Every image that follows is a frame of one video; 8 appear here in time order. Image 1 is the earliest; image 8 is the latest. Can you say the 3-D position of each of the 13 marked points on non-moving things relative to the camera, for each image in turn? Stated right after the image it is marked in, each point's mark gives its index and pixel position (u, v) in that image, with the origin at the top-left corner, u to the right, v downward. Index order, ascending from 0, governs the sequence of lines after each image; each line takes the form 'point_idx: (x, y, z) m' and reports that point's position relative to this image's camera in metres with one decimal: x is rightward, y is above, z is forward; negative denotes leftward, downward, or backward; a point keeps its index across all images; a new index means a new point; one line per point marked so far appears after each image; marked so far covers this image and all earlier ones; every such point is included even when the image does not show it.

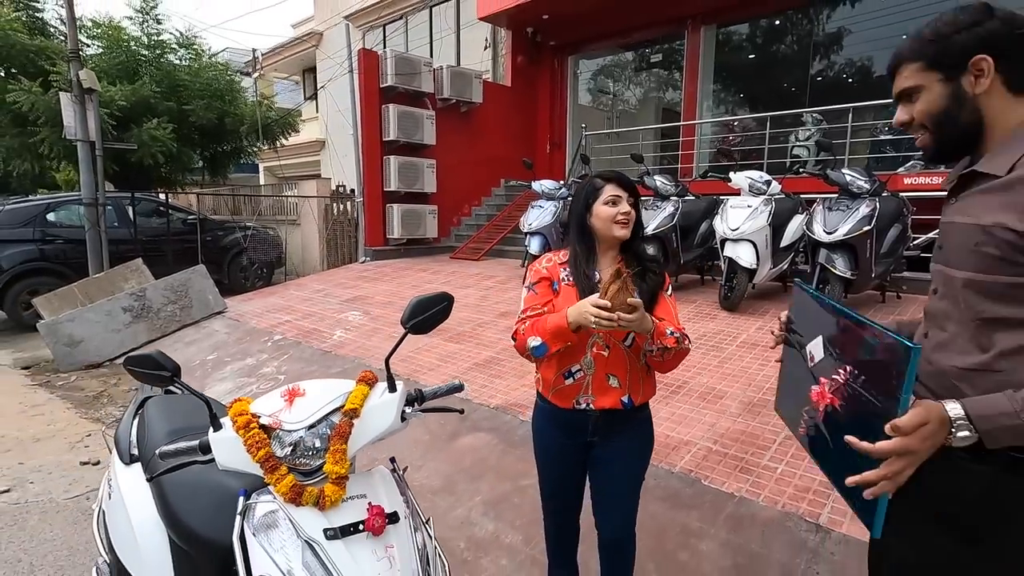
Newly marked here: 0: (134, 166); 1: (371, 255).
0: (-6.5, +2.1, +9.2) m
1: (-2.4, +0.6, +9.2) m
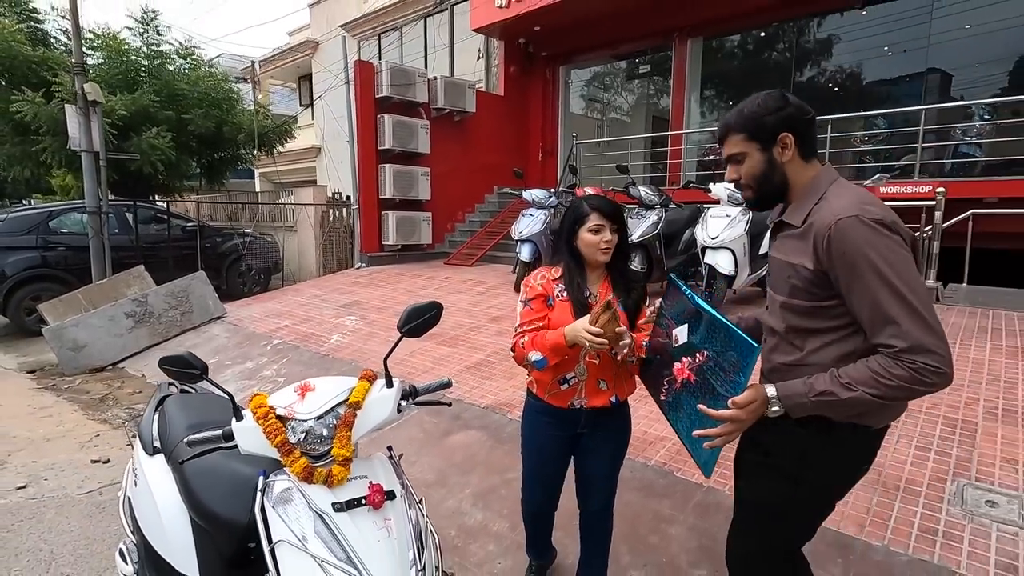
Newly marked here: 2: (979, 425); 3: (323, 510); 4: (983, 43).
0: (-6.6, +2.0, +9.3) m
1: (-2.6, +0.5, +9.4) m
2: (+2.5, -0.7, +2.8) m
3: (-0.5, -0.6, +1.4) m
4: (+6.5, +3.4, +7.4) m
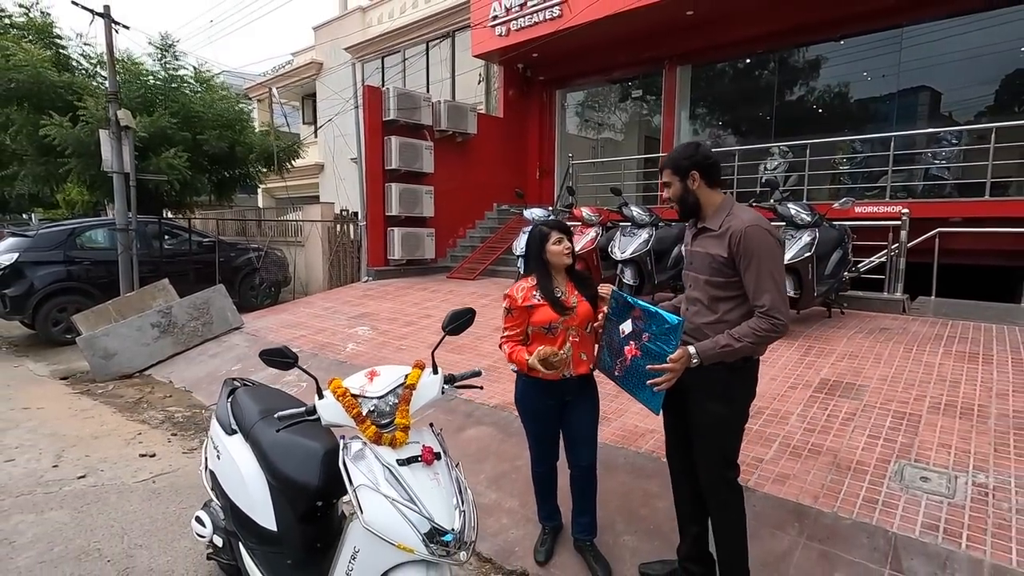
0: (-6.6, +1.8, +9.8) m
1: (-2.6, +0.3, +9.9) m
2: (+2.5, -0.8, +3.3) m
3: (-0.4, -0.6, +1.8) m
4: (+6.5, +3.2, +8.0) m
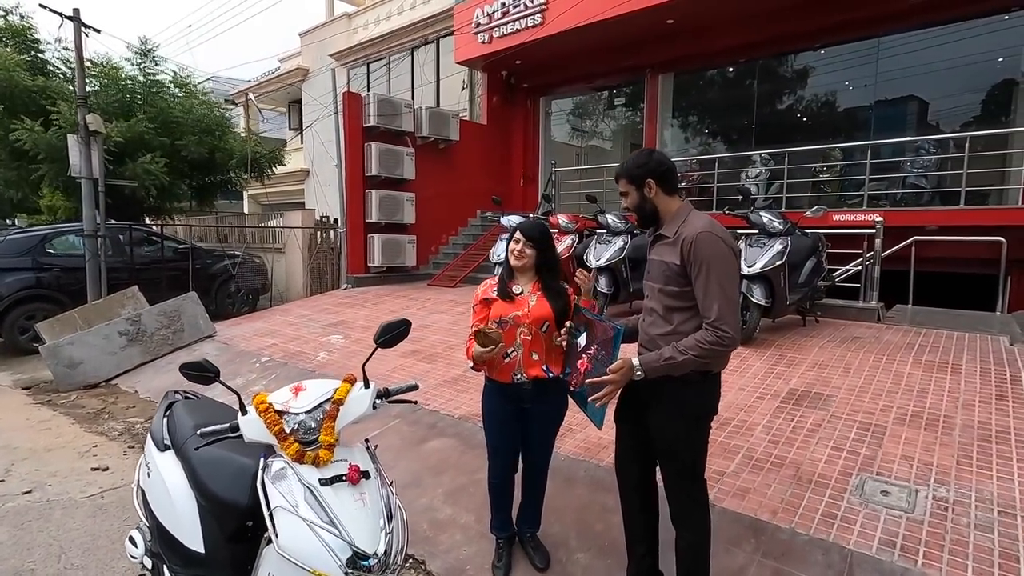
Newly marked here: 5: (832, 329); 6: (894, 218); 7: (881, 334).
0: (-7.0, +1.6, +9.6) m
1: (-2.9, +0.1, +9.8) m
2: (+2.3, -0.9, +3.2) m
3: (-0.6, -0.6, +1.7) m
4: (+6.2, +3.0, +8.0) m
5: (+3.2, -0.4, +5.3) m
6: (+5.1, +0.9, +7.1) m
7: (+3.5, -0.4, +5.1) m
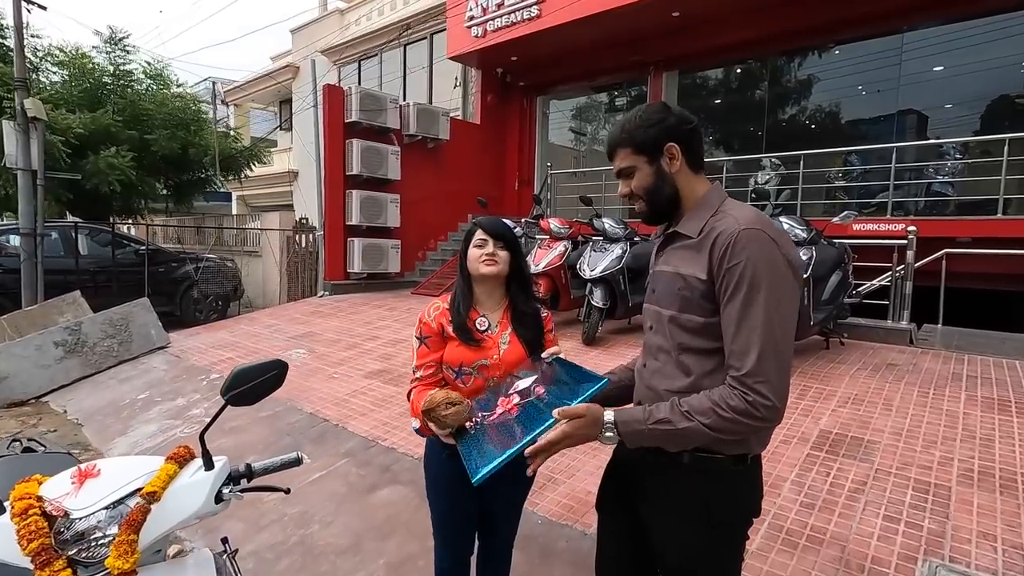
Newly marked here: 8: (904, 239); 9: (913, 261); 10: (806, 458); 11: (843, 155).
0: (-7.1, +1.6, +9.0) m
1: (-3.1, 0.0, +9.1) m
2: (+2.1, -1.0, +2.6) m
3: (-0.8, -0.7, +1.0) m
4: (+6.1, +2.8, +7.4) m
5: (+3.0, -0.6, +4.6) m
6: (+4.9, +0.7, +6.4) m
7: (+3.3, -0.6, +4.4) m
8: (+4.0, +0.5, +5.5) m
9: (+3.7, +0.3, +4.9) m
10: (+1.6, -0.9, +2.9) m
11: (+4.8, +1.9, +7.8) m
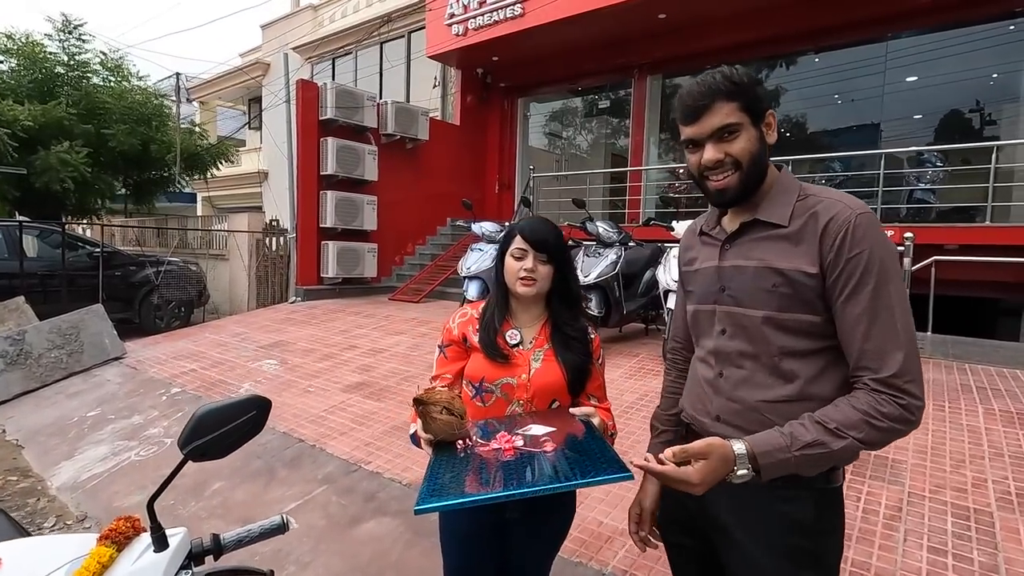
0: (-7.4, +1.5, +8.3) m
1: (-3.4, -0.1, +8.6) m
2: (+2.1, -1.0, +2.4) m
3: (-0.7, -0.7, +0.7) m
4: (+5.9, +2.7, +7.4) m
5: (+2.9, -0.6, +4.4) m
6: (+4.8, +0.6, +6.4) m
7: (+3.3, -0.7, +4.2) m
8: (+3.9, +0.4, +5.4) m
9: (+3.6, +0.2, +4.9) m
10: (+1.6, -1.0, +2.7) m
11: (+4.6, +1.8, +7.8) m
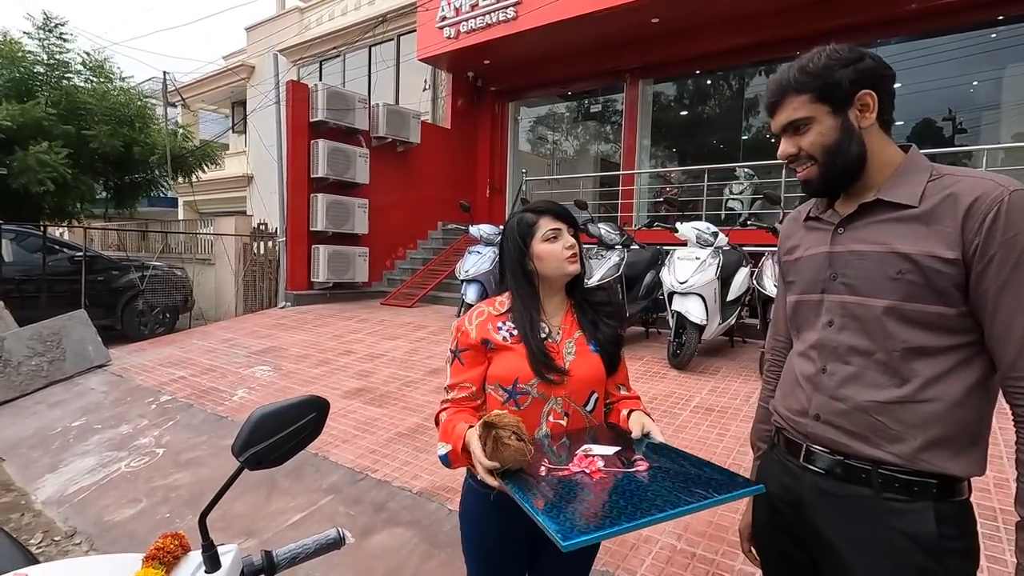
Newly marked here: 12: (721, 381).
0: (-7.5, +1.4, +8.0) m
1: (-3.5, -0.2, +8.4) m
2: (+2.2, -1.0, +2.3) m
3: (-0.6, -0.7, +0.6) m
4: (+5.8, +2.7, +7.6) m
5: (+2.9, -0.6, +4.4) m
6: (+4.7, +0.6, +6.5) m
7: (+3.3, -0.7, +4.3) m
8: (+3.9, +0.4, +5.5) m
9: (+3.6, +0.2, +4.9) m
10: (+1.7, -1.0, +2.7) m
11: (+4.5, +1.8, +7.8) m
12: (+1.7, -0.7, +4.3) m
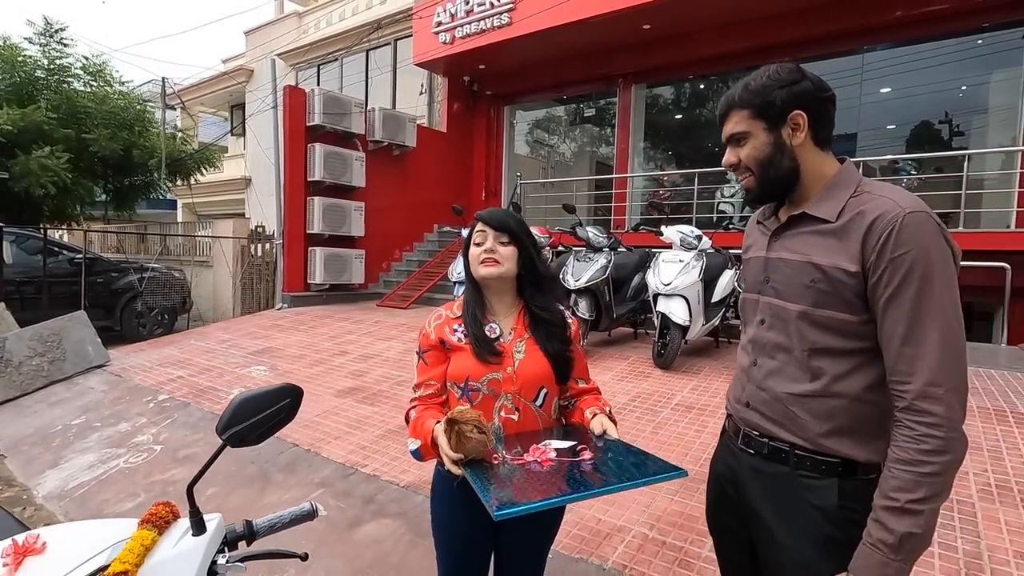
0: (-7.6, +1.4, +8.2) m
1: (-3.6, -0.2, +8.6) m
2: (+2.1, -1.0, +2.5) m
3: (-0.6, -0.7, +0.7) m
4: (+5.7, +2.6, +7.7) m
5: (+2.8, -0.7, +4.6) m
6: (+4.6, +0.6, +6.6) m
7: (+3.2, -0.7, +4.4) m
8: (+3.8, +0.4, +5.6) m
9: (+3.5, +0.2, +5.0) m
10: (+1.6, -1.0, +2.8) m
11: (+4.4, +1.8, +8.0) m
12: (+1.6, -0.8, +4.4) m
